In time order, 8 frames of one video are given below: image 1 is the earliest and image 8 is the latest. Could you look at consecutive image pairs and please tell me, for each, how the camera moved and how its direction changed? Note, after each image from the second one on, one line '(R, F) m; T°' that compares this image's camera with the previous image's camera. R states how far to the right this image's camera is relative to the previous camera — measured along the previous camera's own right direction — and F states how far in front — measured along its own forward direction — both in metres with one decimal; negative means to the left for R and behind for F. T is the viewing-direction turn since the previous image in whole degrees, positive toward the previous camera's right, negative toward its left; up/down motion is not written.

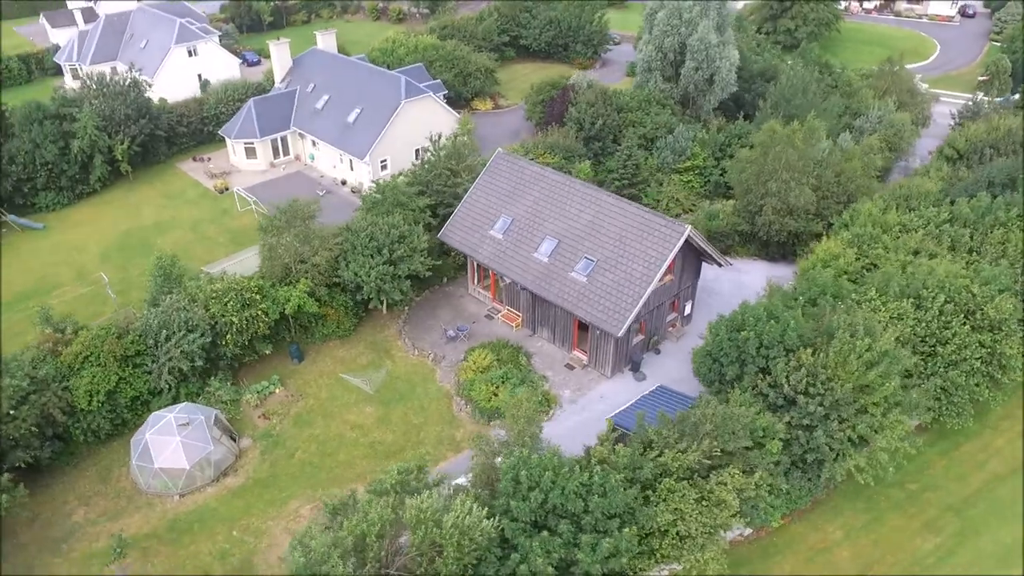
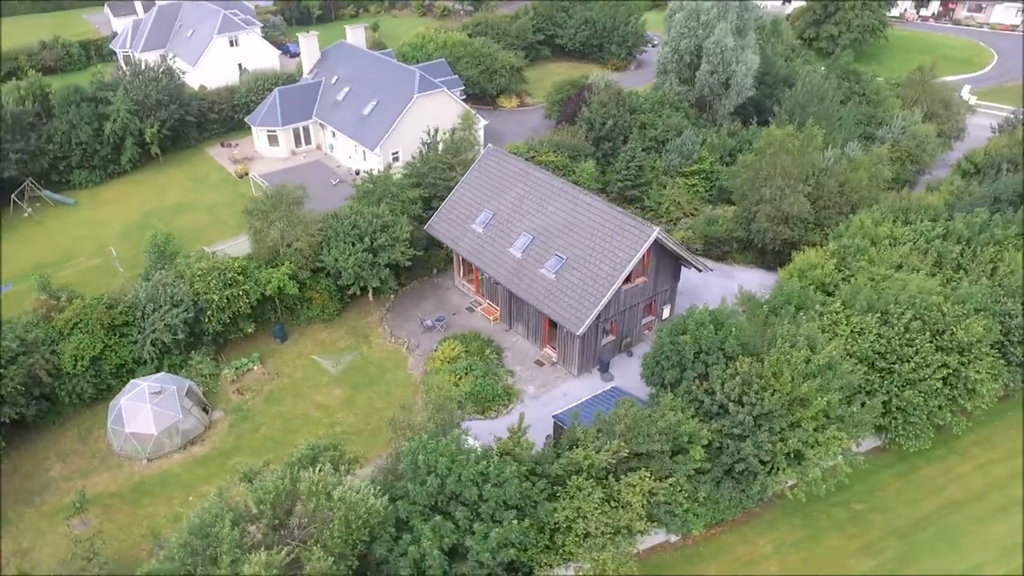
(+3.3, -0.1) m; -5°
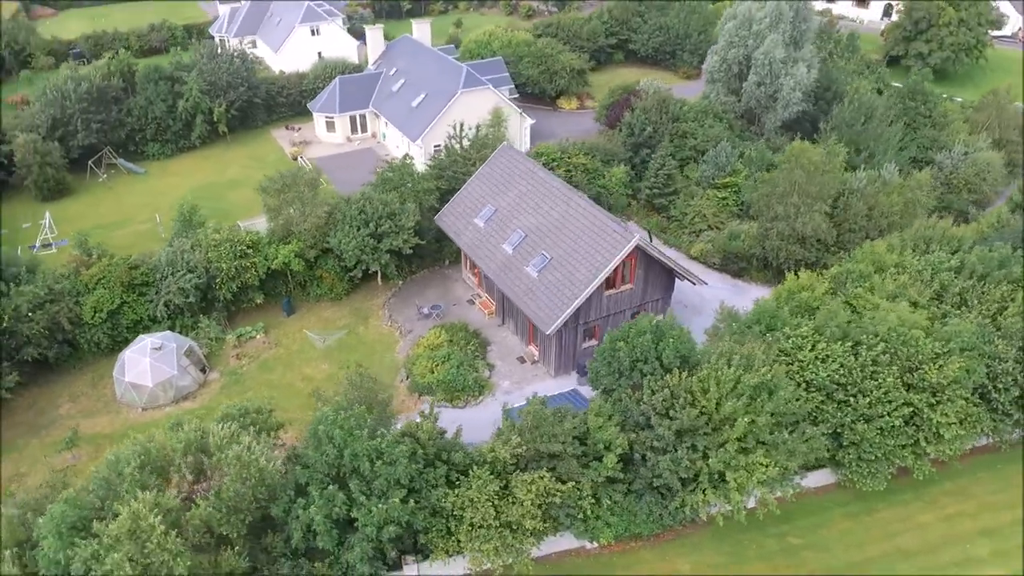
(+4.3, 0.0) m; -8°
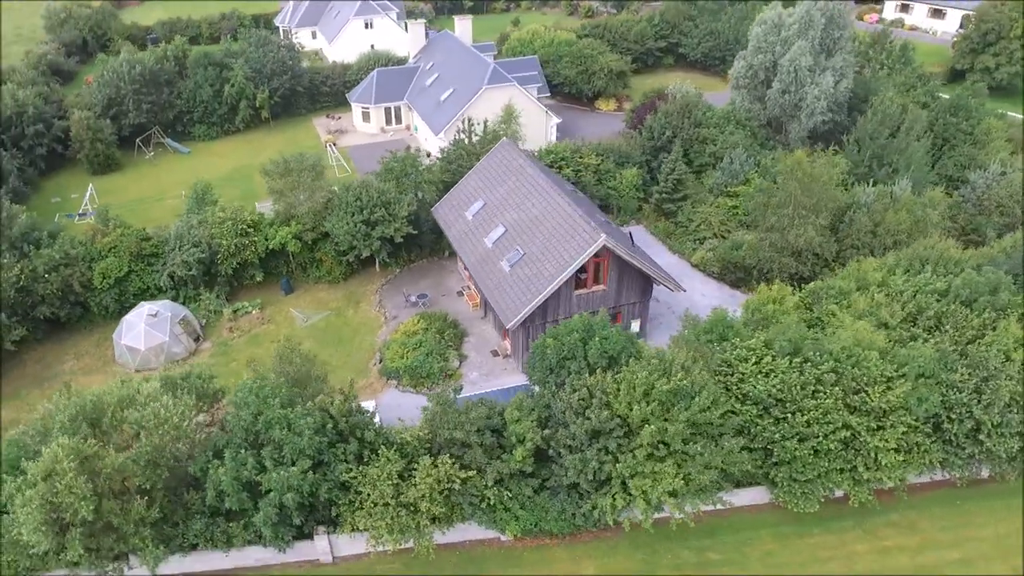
(+3.9, -0.1) m; -6°
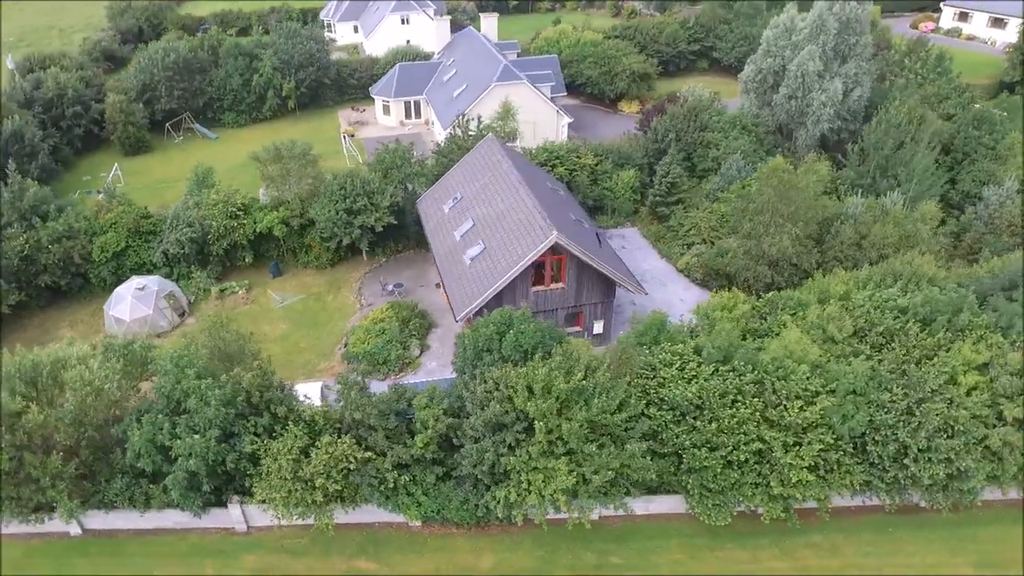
(+3.9, 0.0) m; -5°
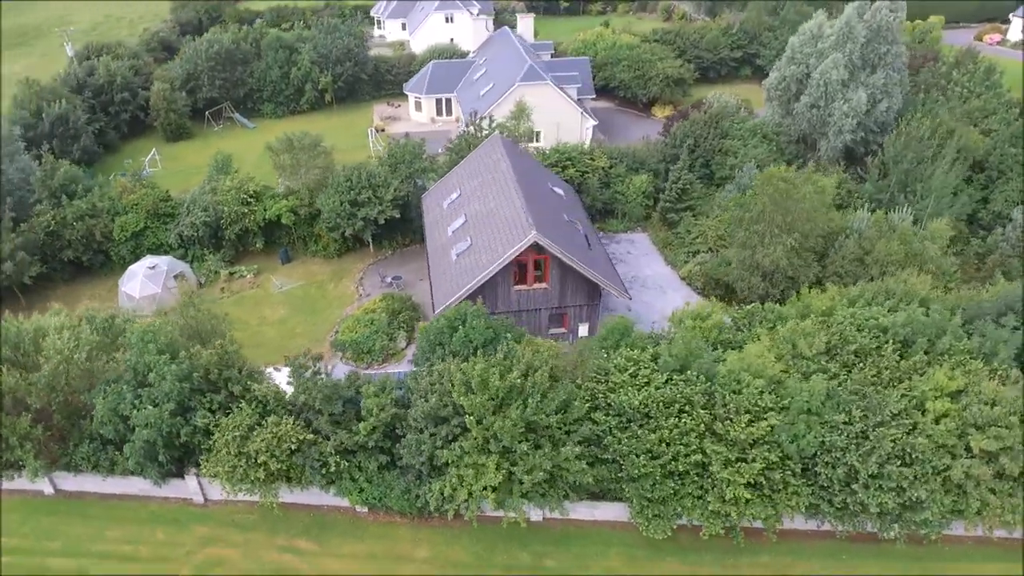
(+2.8, +0.1) m; -5°
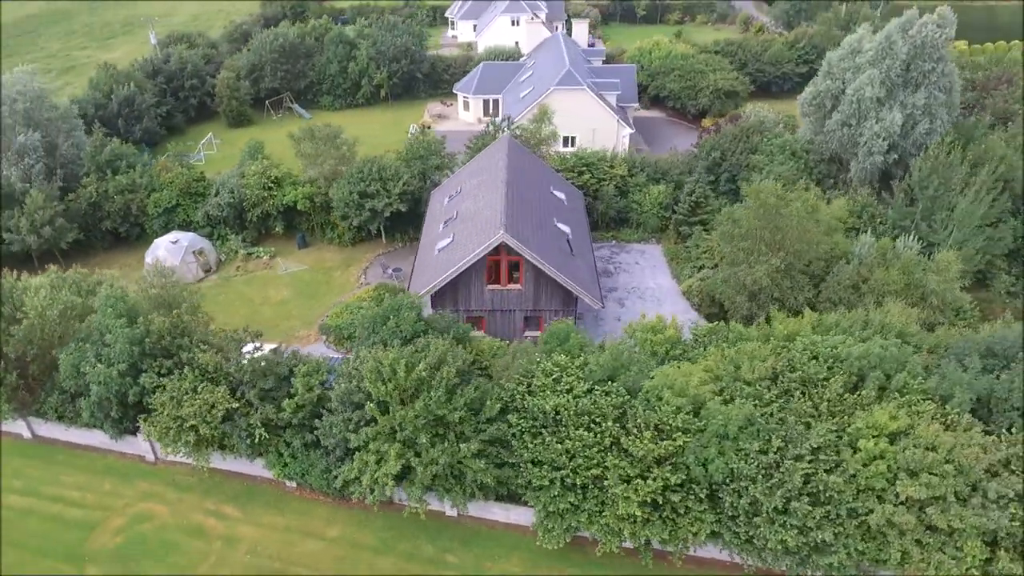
(+4.3, +0.2) m; -8°
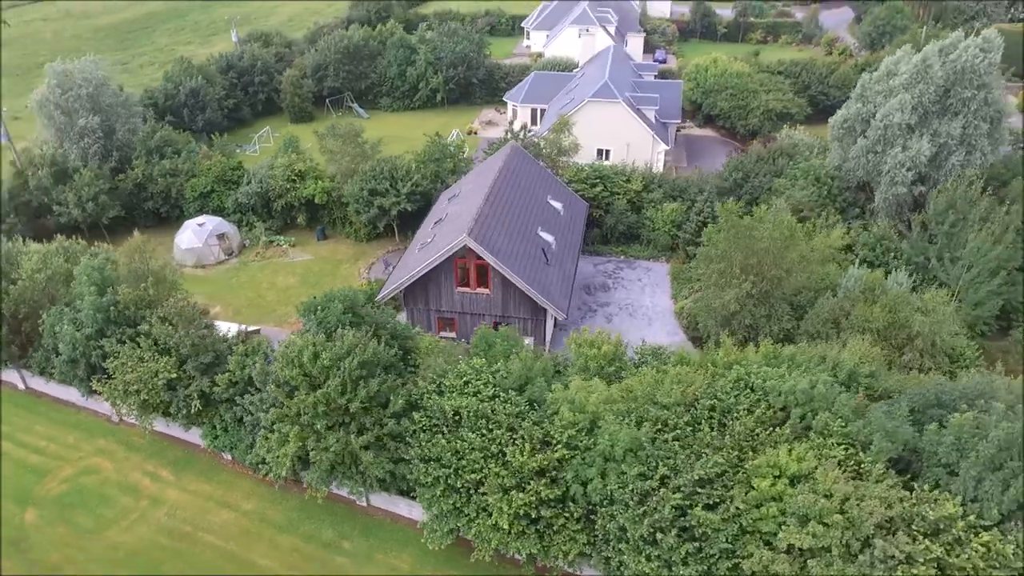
(+4.8, +0.3) m; -8°
